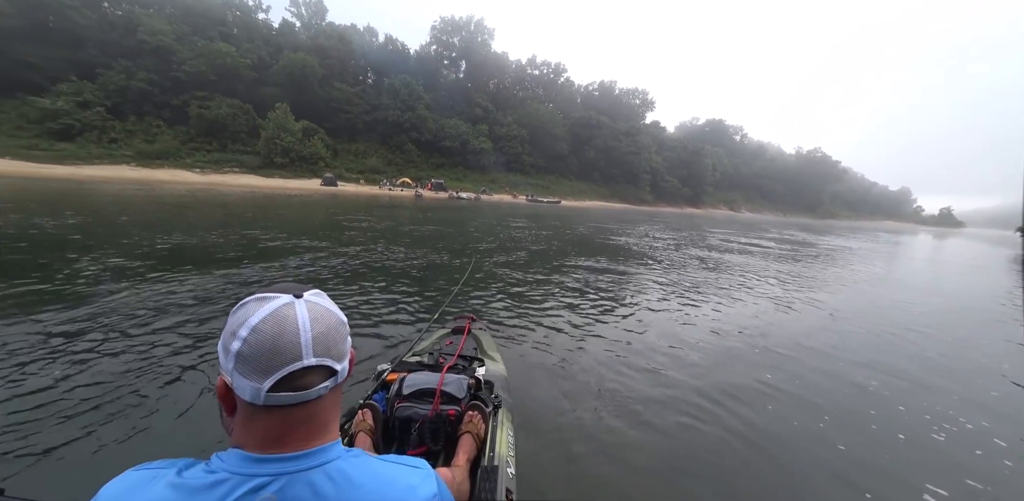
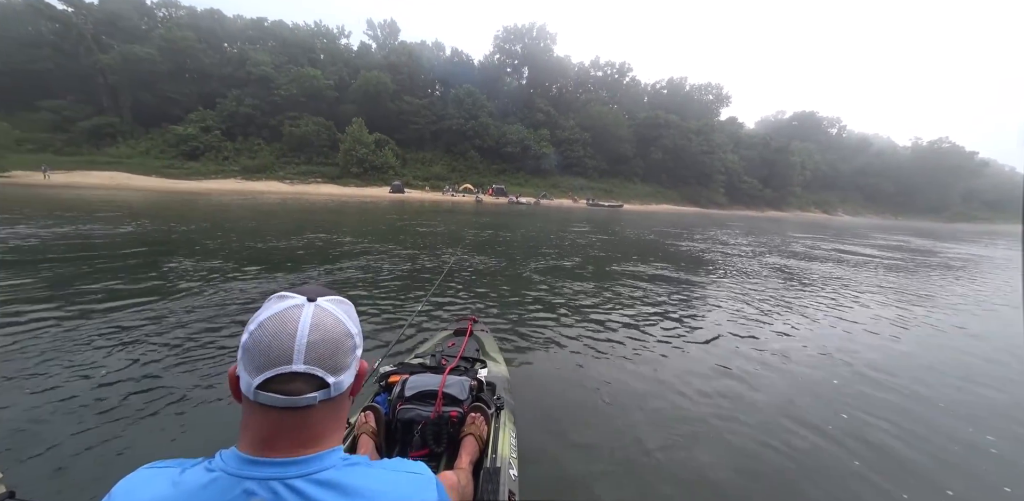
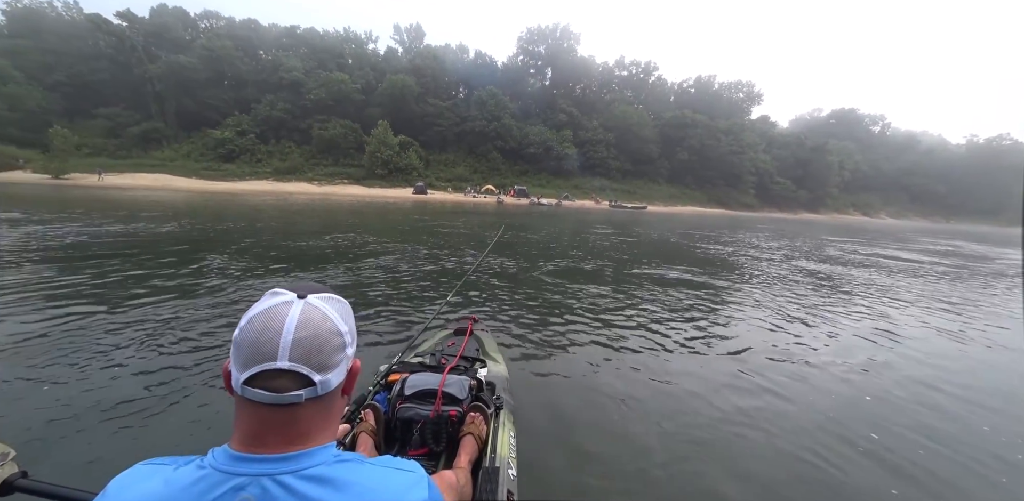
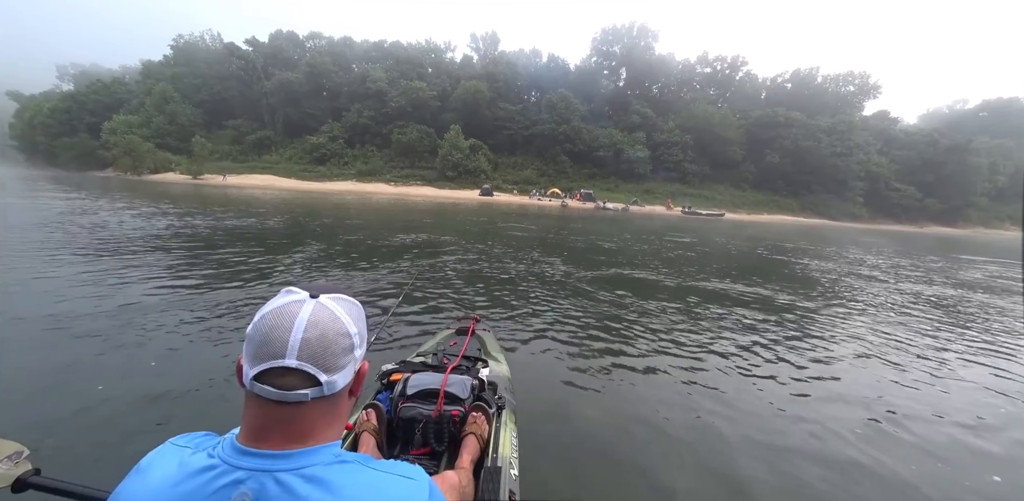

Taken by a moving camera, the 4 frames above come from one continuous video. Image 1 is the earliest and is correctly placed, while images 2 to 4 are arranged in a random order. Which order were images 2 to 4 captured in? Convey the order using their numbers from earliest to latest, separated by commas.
2, 3, 4
